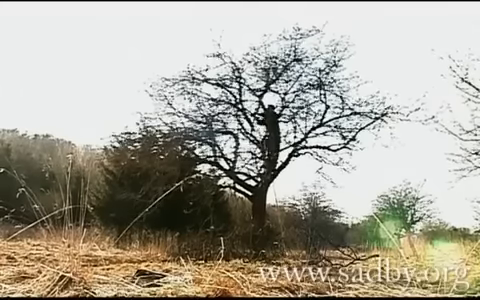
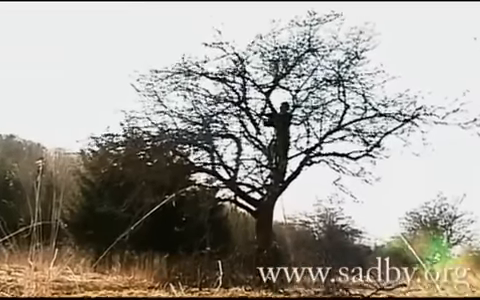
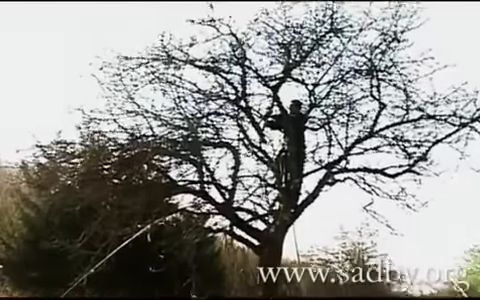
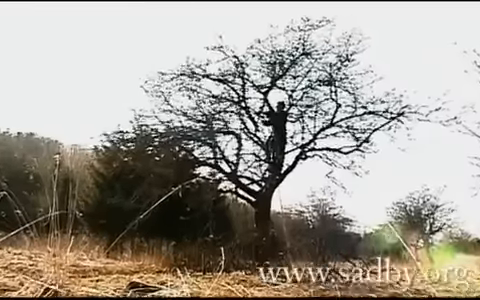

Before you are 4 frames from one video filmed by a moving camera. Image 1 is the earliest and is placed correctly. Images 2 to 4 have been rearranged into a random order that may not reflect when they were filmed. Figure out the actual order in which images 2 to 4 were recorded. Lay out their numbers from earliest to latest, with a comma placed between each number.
4, 2, 3
